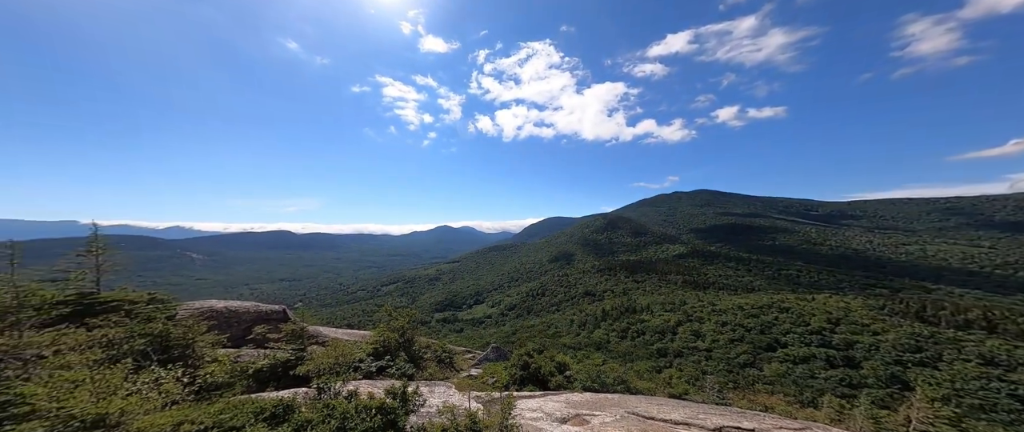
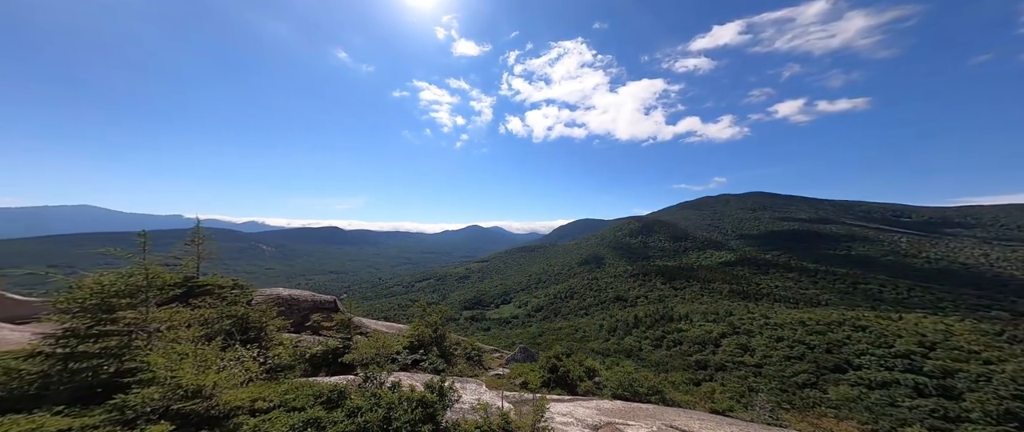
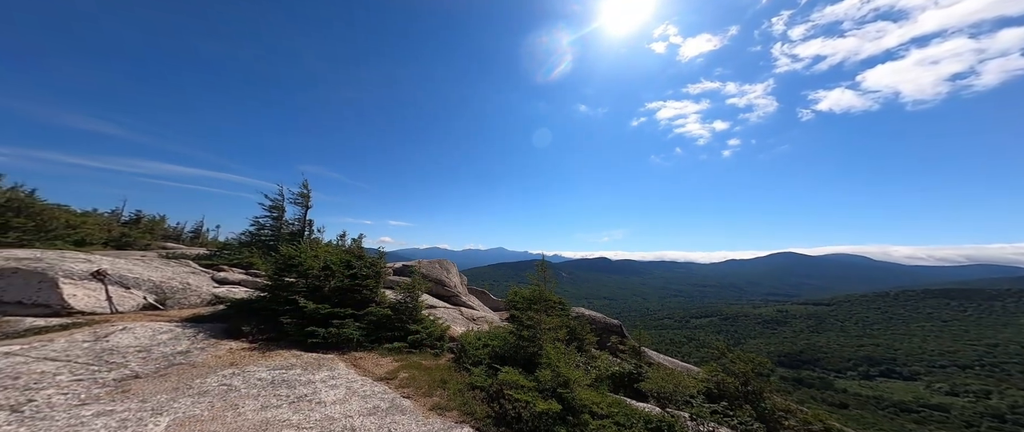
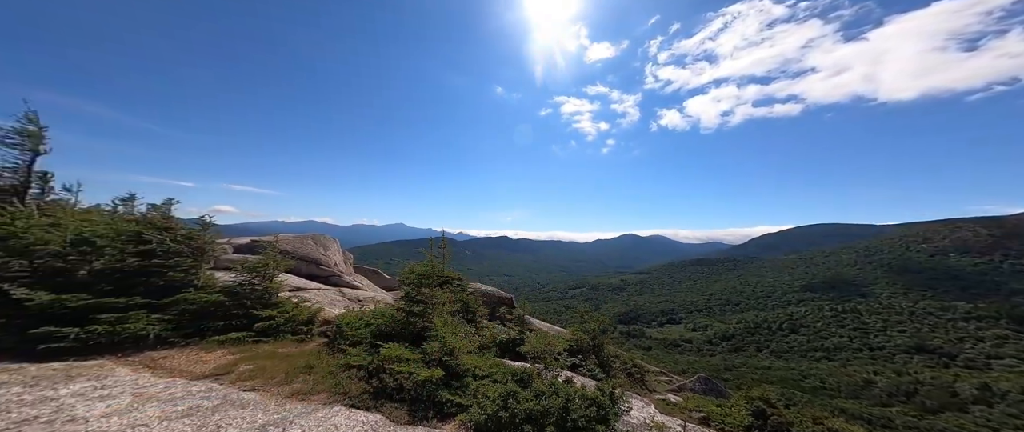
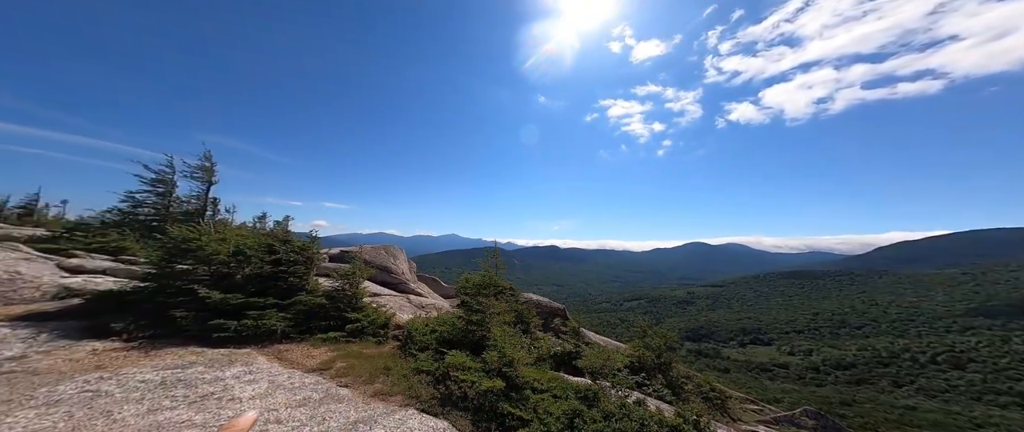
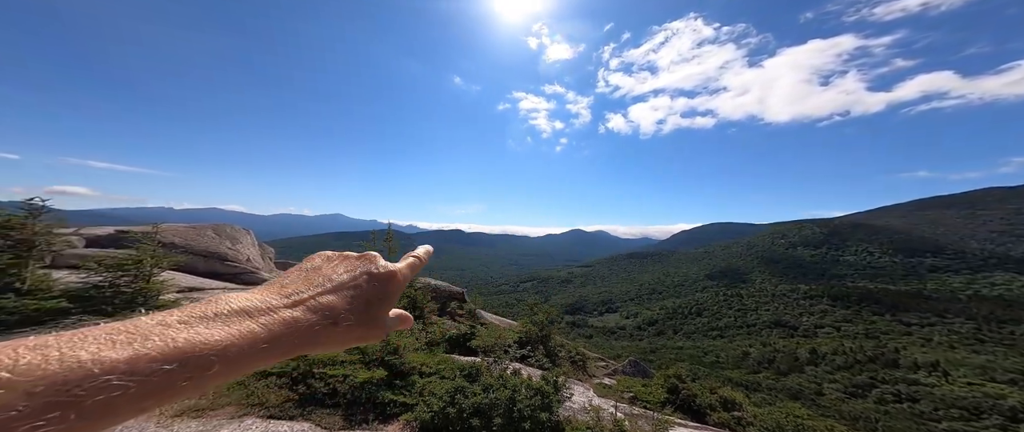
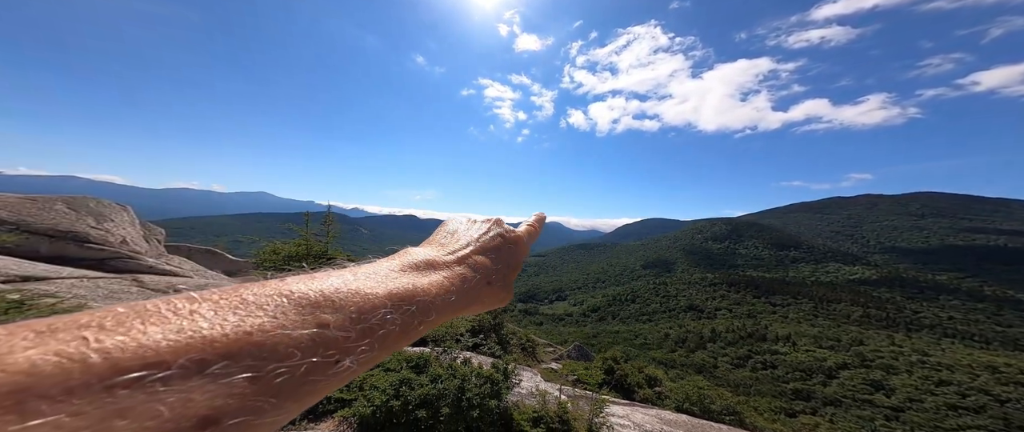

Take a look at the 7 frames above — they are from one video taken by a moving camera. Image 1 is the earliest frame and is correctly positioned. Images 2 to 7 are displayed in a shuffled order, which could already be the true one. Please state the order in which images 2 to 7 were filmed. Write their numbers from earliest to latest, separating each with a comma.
2, 7, 6, 4, 5, 3
